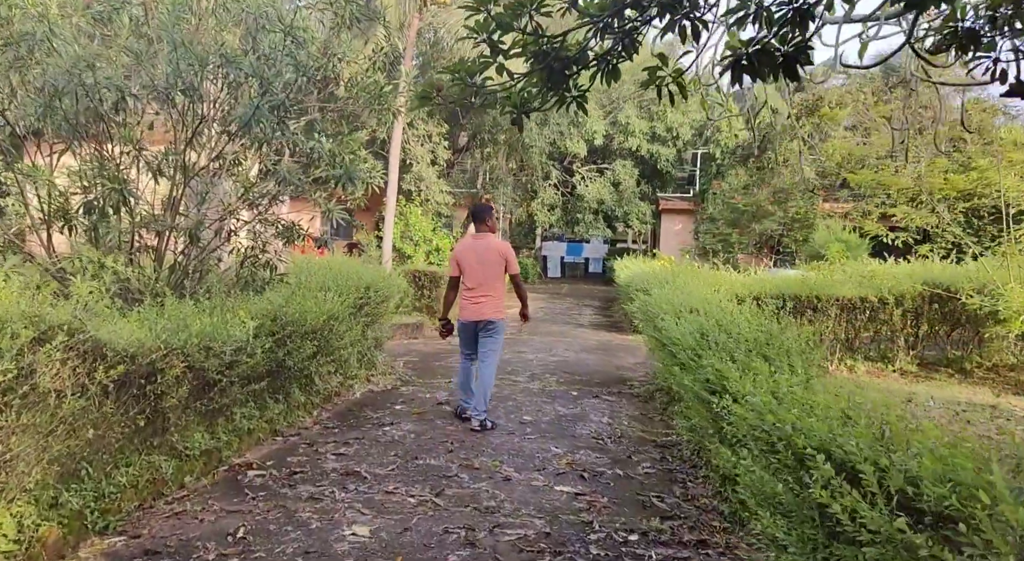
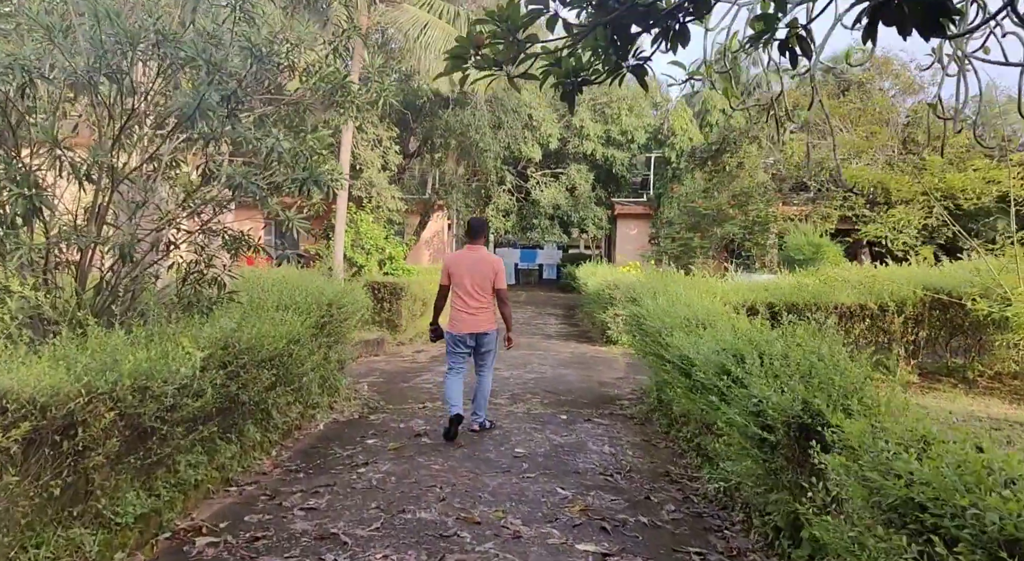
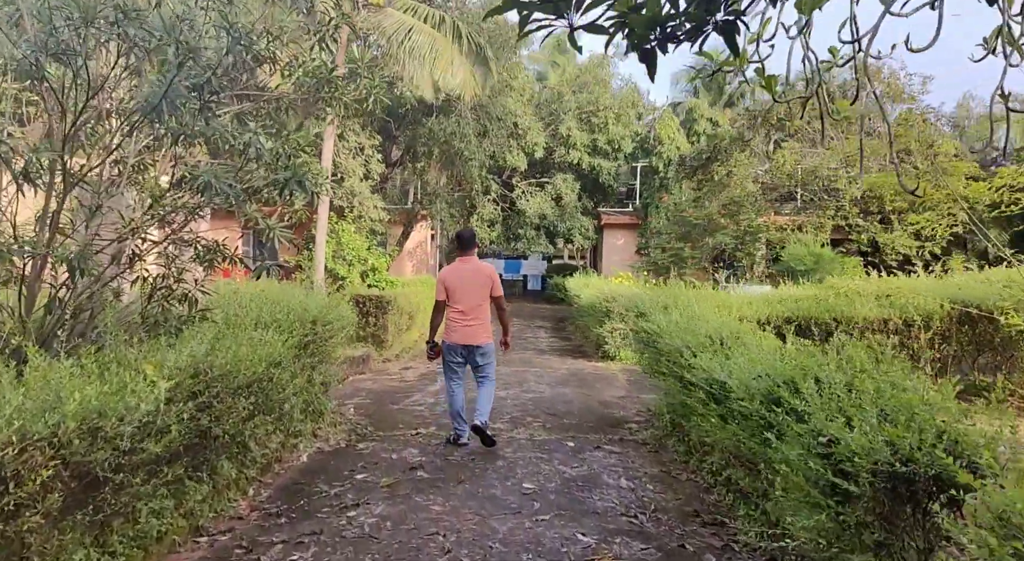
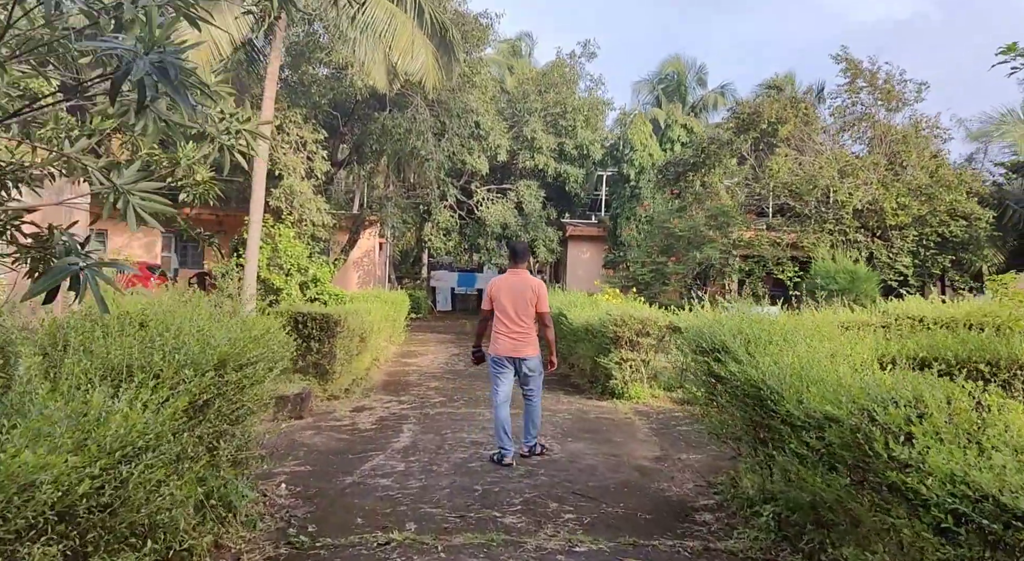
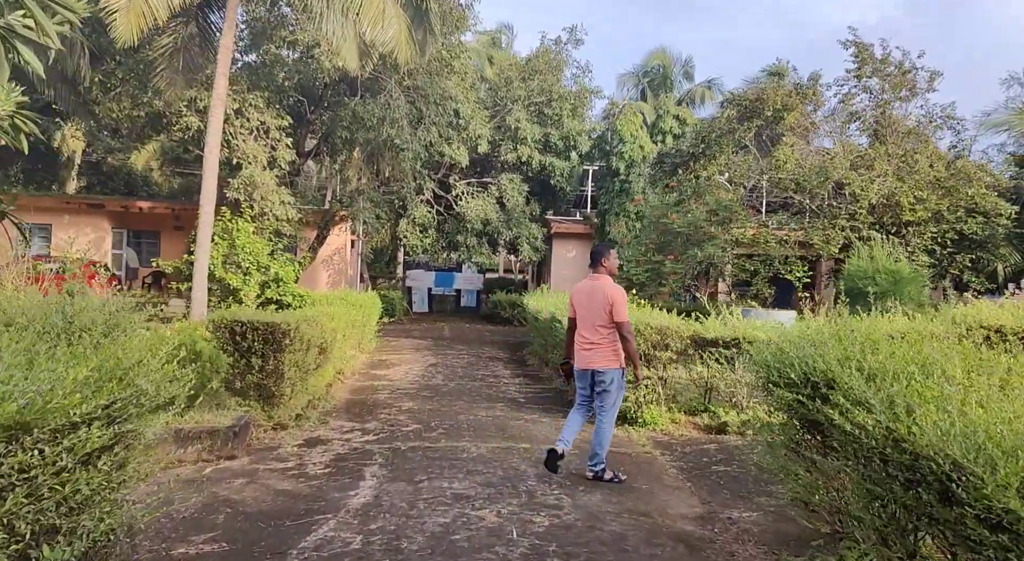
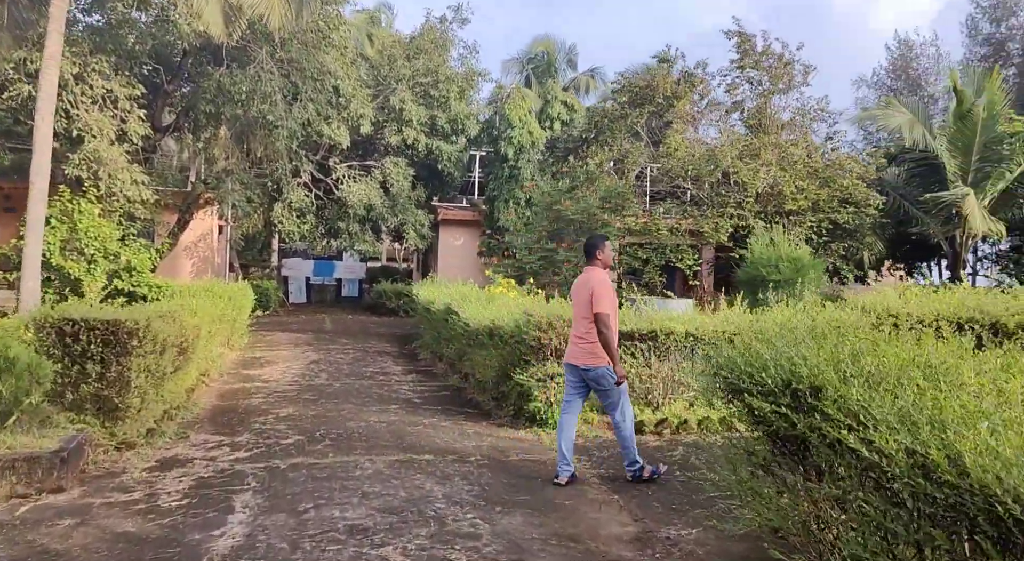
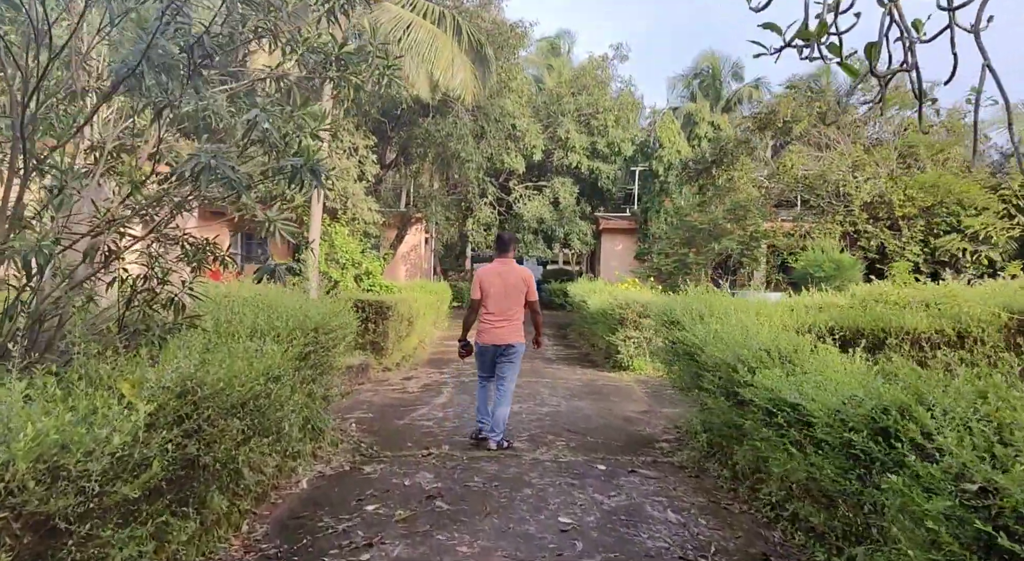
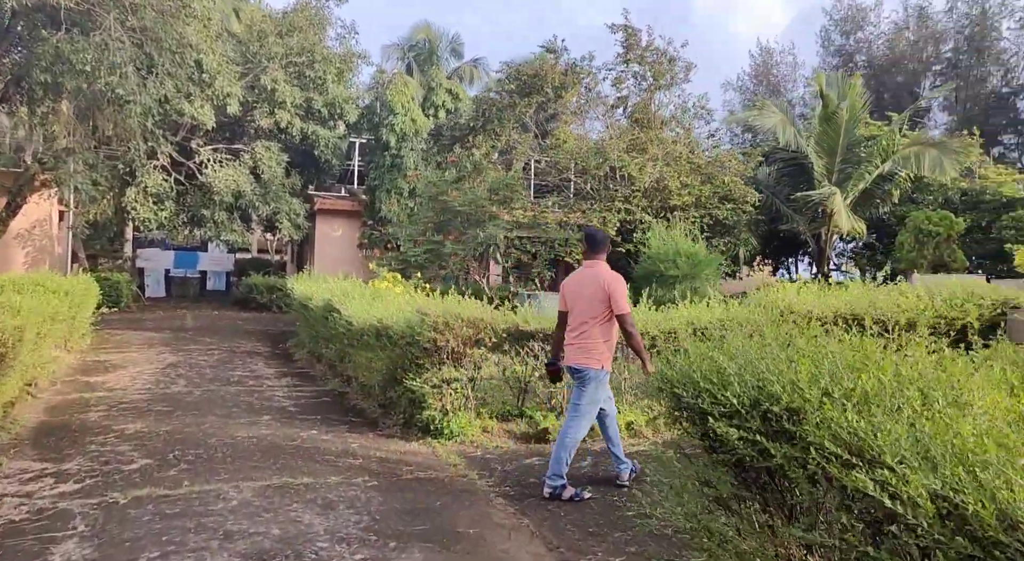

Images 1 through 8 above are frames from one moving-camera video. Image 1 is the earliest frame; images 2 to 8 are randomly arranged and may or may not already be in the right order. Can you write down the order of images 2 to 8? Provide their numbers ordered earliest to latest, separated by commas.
2, 3, 7, 4, 5, 6, 8
